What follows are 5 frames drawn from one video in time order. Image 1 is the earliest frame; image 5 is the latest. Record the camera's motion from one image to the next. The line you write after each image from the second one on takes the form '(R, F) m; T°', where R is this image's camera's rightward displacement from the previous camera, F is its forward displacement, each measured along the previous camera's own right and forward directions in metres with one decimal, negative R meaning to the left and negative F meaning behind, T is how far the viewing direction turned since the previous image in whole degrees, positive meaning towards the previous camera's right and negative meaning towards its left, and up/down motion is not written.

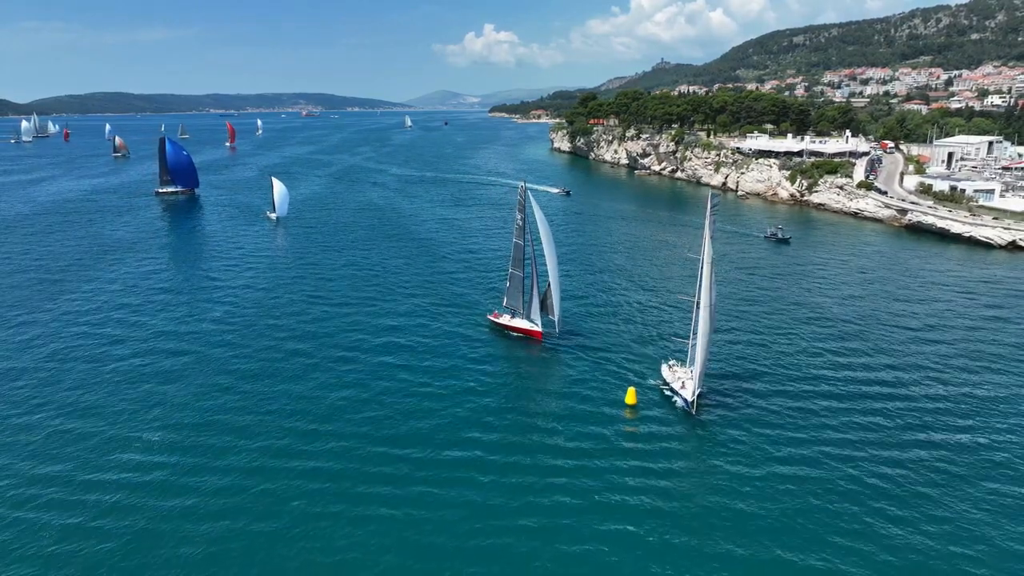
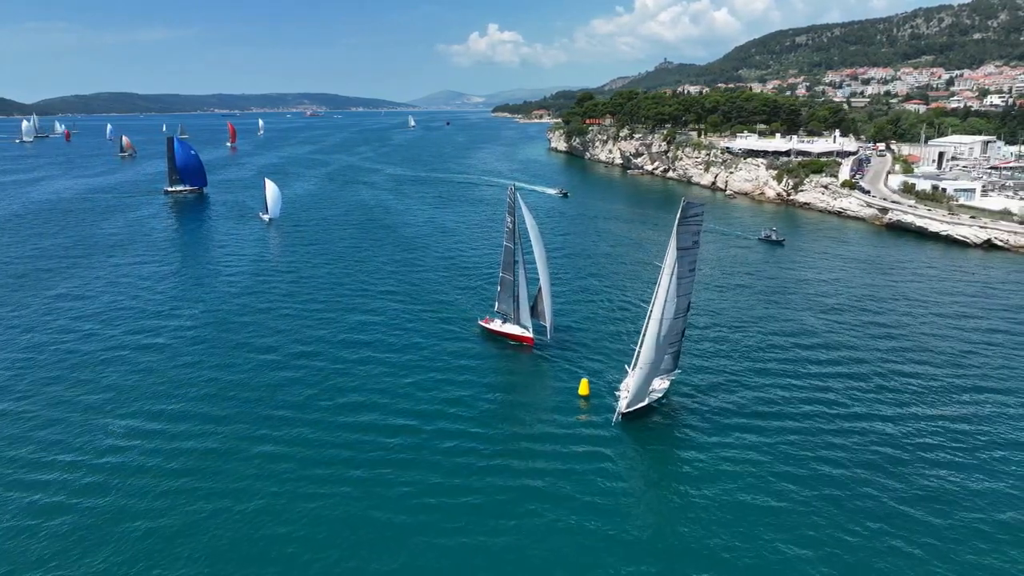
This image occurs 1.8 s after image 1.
(+1.3, -0.4) m; 0°
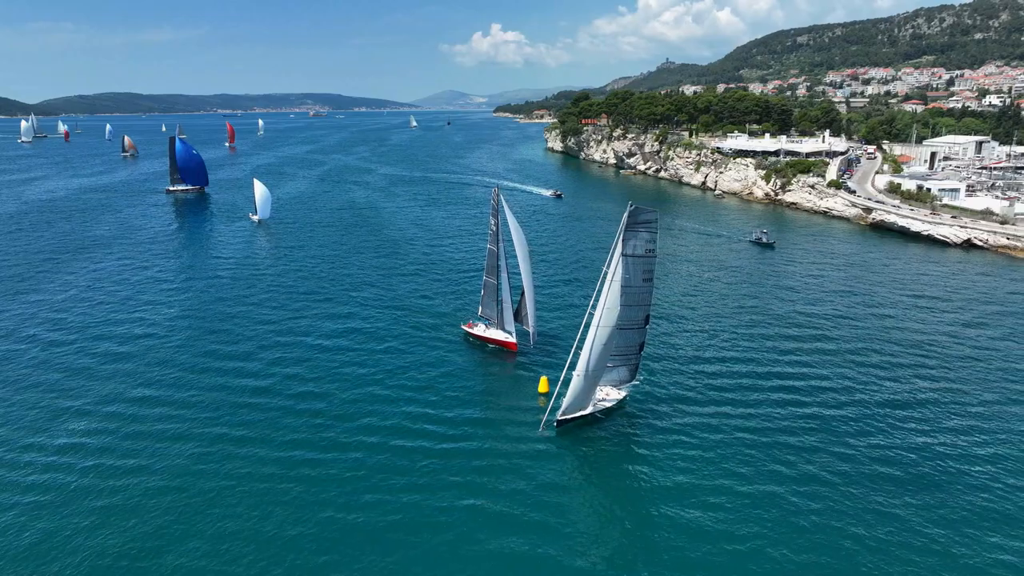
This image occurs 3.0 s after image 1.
(+1.3, 0.0) m; 0°
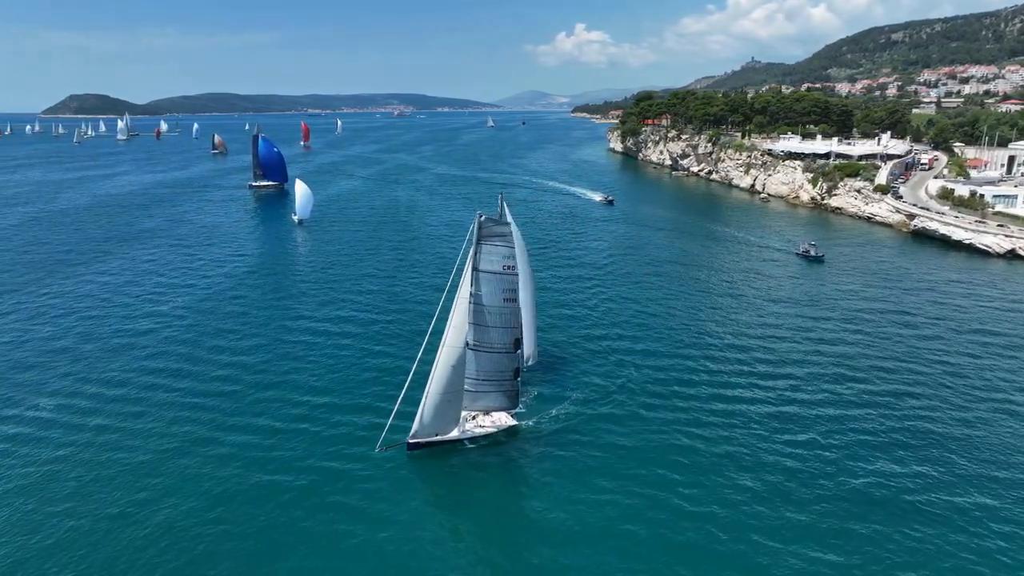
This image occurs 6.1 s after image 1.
(+3.3, -0.3) m; -6°
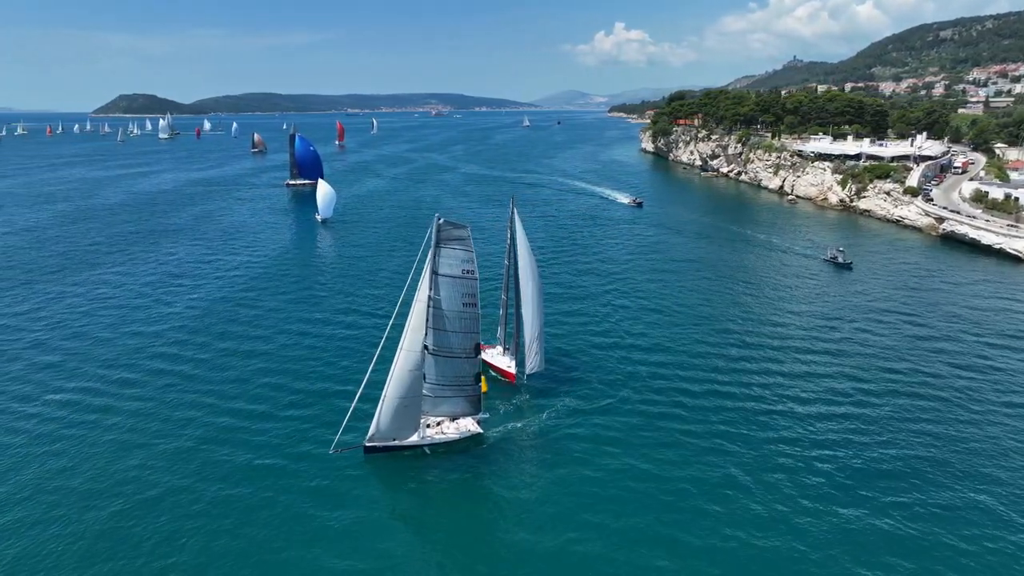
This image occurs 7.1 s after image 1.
(+1.1, -0.2) m; -3°
